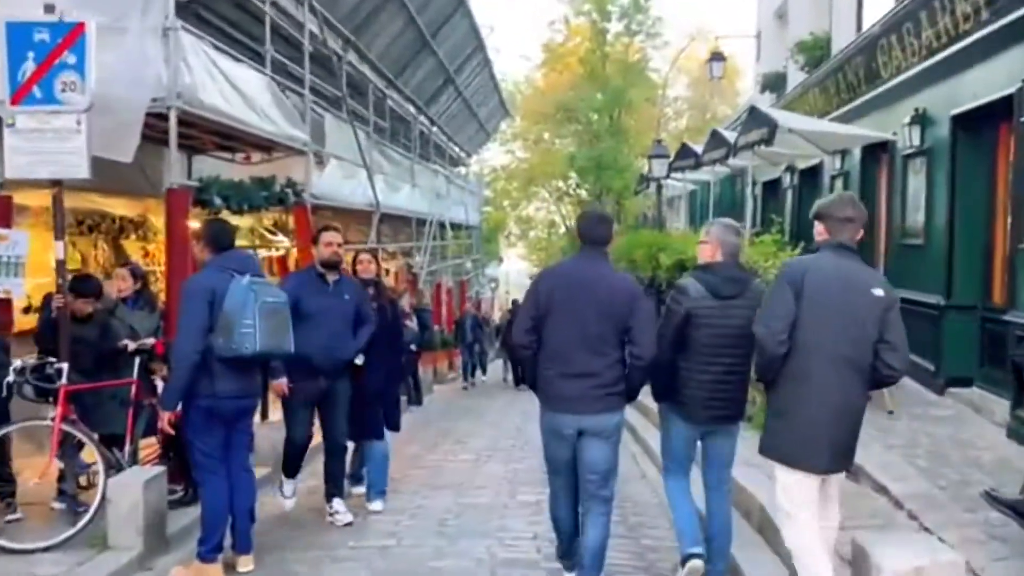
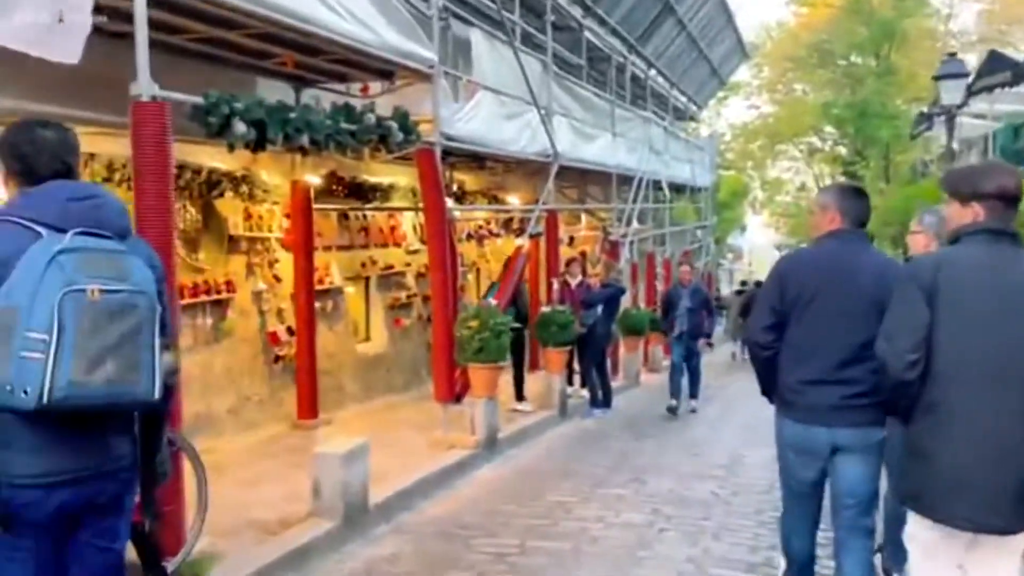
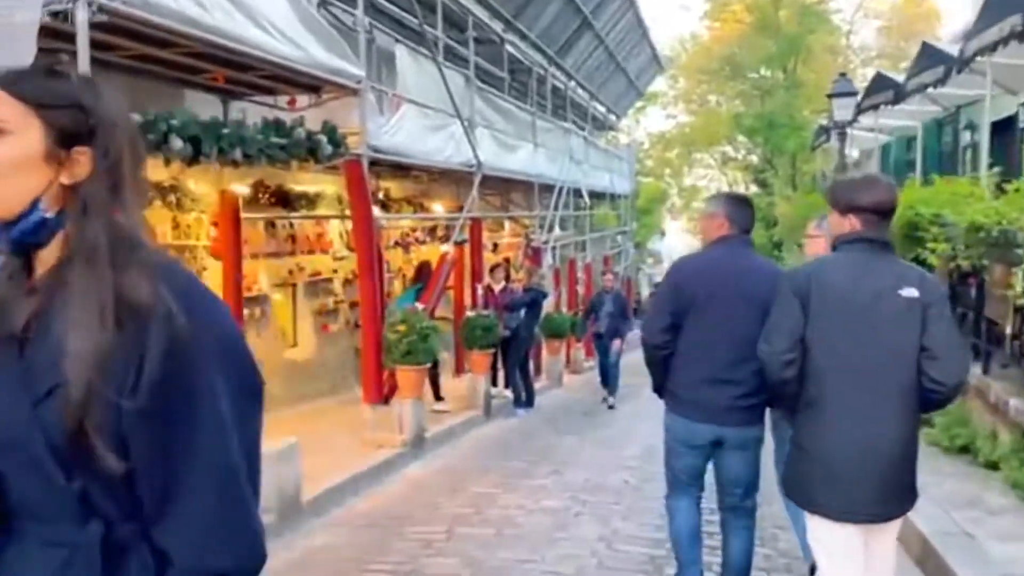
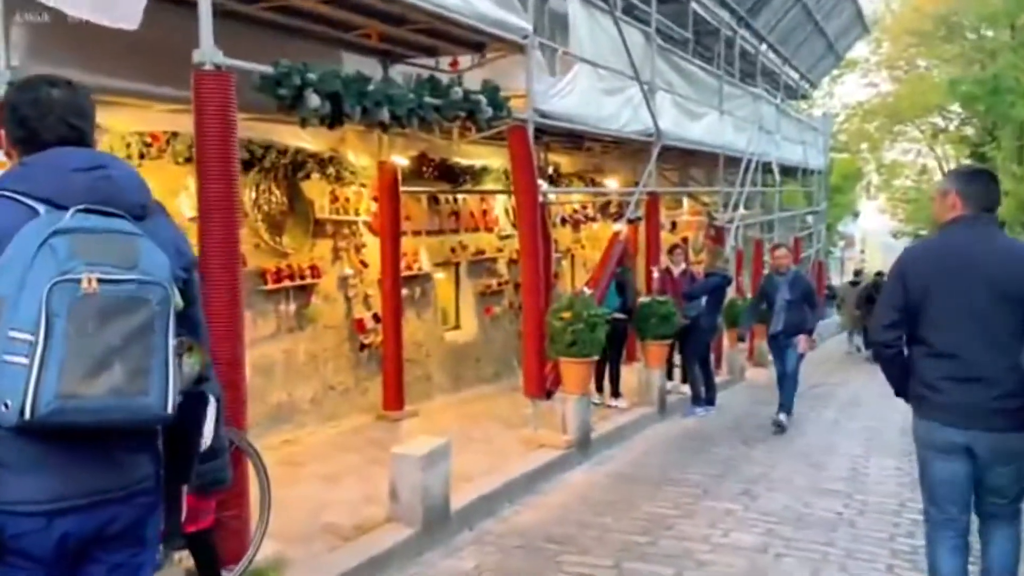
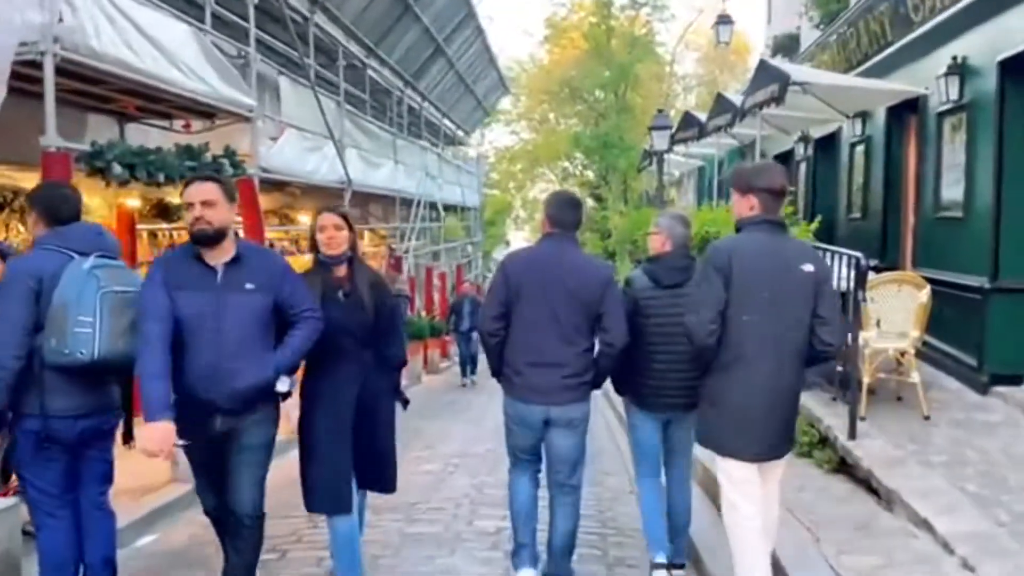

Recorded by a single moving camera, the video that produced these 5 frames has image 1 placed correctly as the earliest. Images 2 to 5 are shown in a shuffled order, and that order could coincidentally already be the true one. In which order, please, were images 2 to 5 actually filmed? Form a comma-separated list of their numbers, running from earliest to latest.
5, 3, 2, 4
